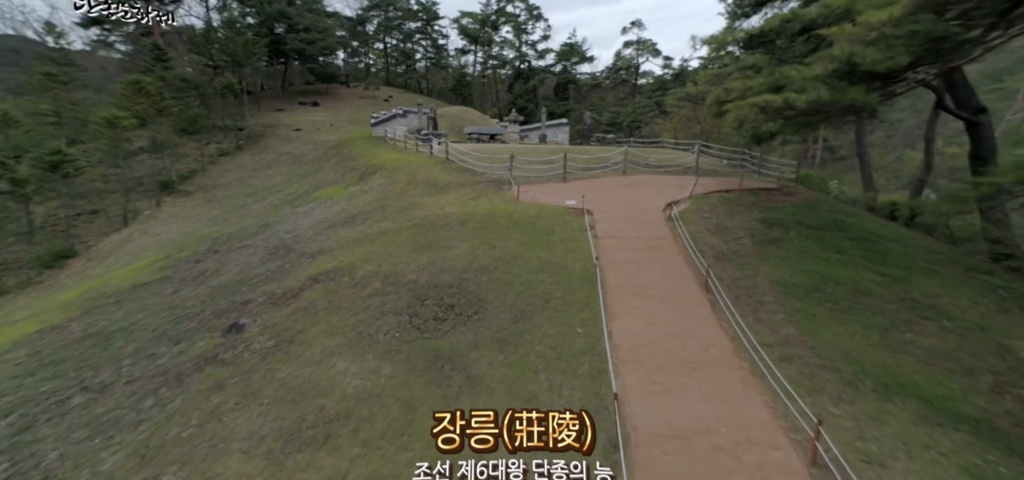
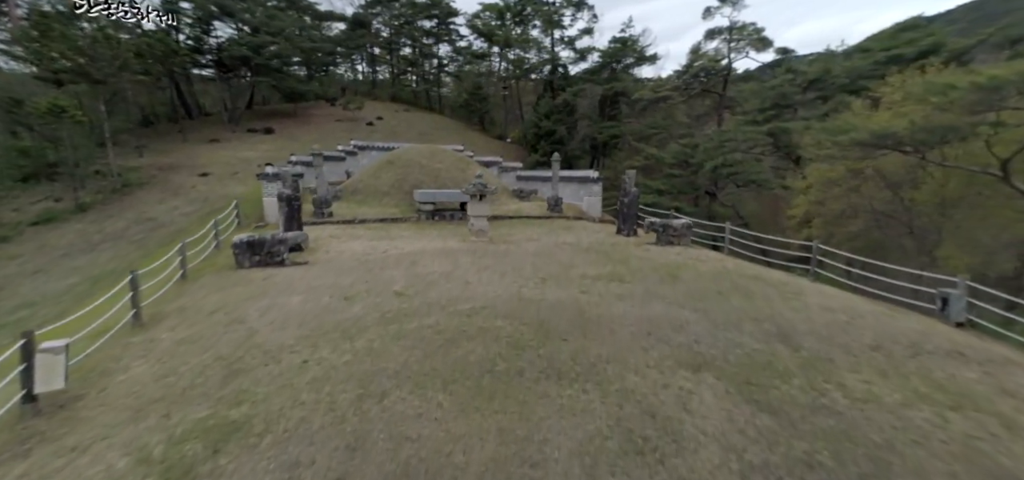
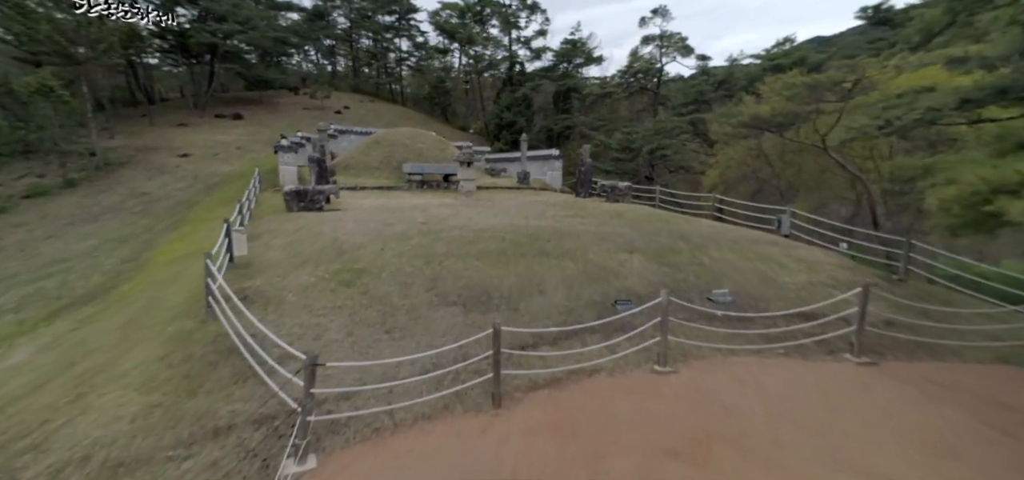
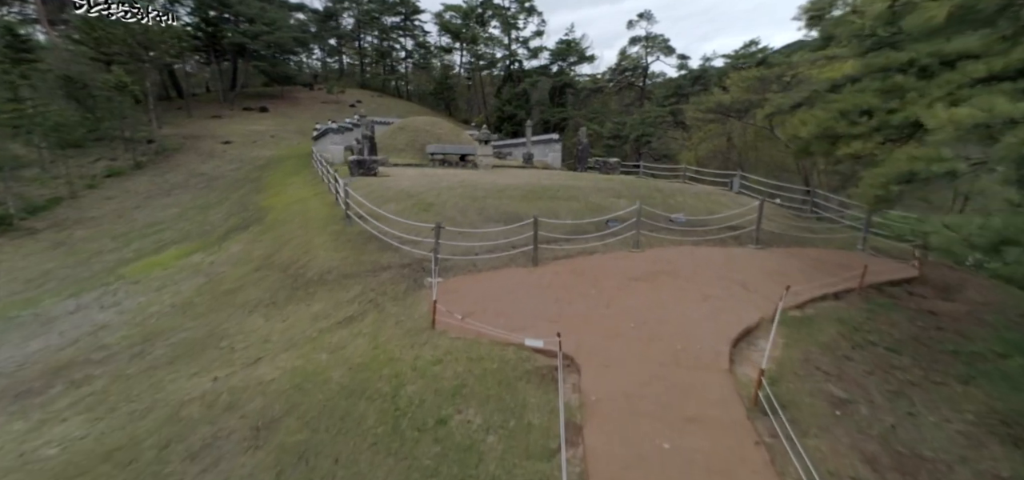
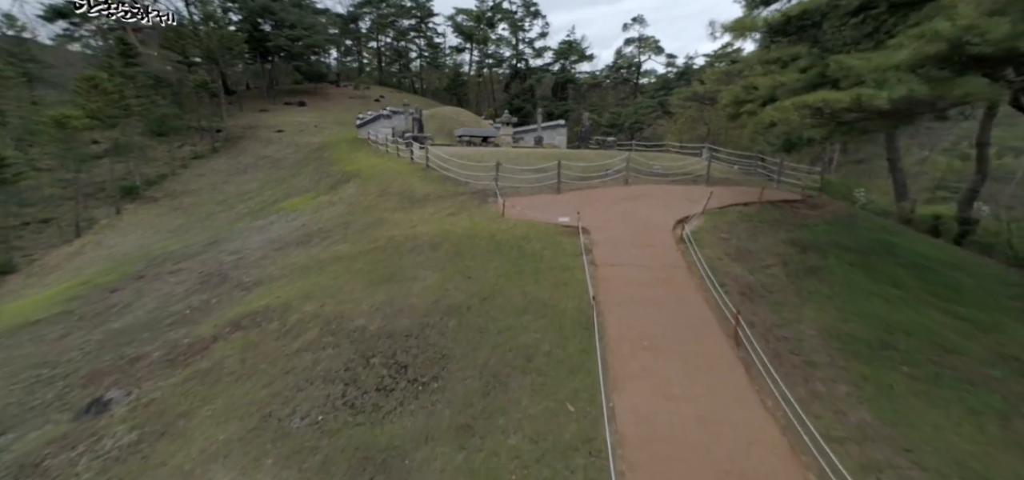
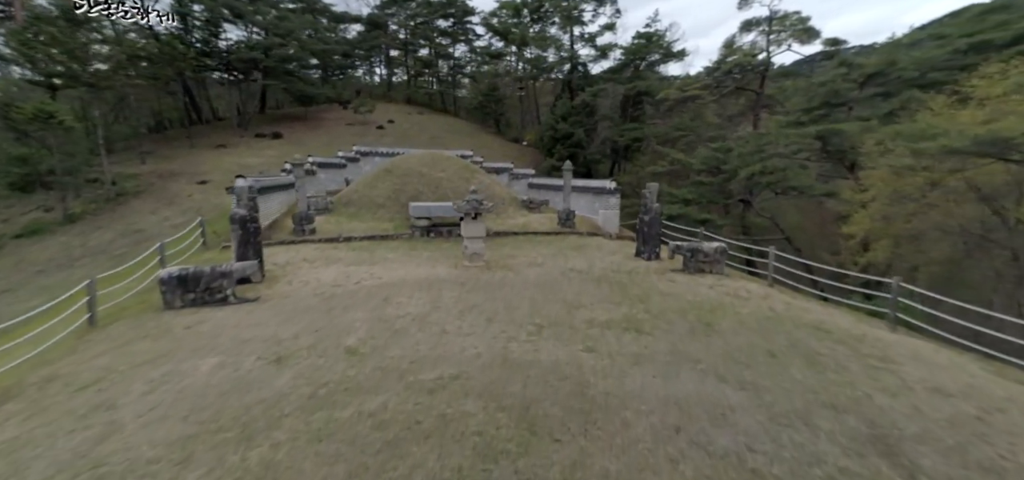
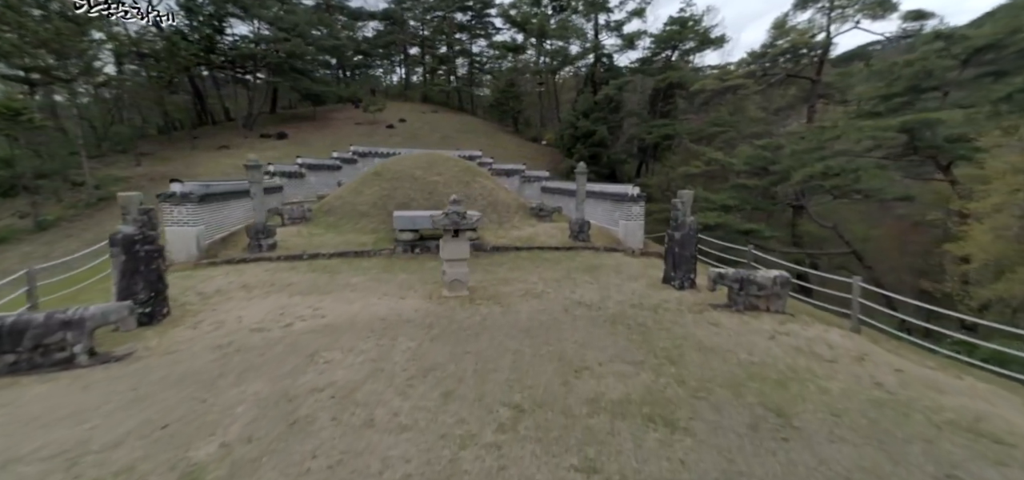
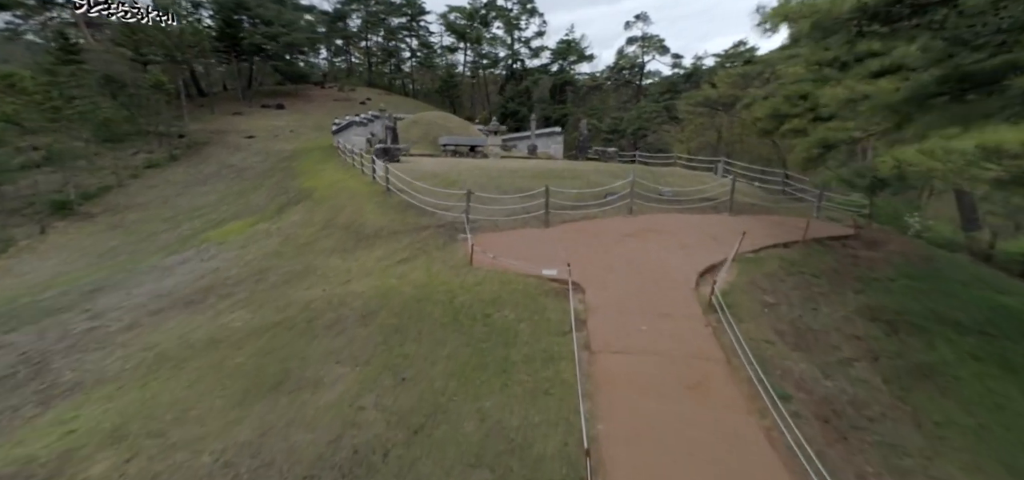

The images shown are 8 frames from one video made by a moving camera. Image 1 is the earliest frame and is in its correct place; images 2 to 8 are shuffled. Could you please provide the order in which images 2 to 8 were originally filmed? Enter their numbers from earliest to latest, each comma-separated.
5, 8, 4, 3, 2, 6, 7
